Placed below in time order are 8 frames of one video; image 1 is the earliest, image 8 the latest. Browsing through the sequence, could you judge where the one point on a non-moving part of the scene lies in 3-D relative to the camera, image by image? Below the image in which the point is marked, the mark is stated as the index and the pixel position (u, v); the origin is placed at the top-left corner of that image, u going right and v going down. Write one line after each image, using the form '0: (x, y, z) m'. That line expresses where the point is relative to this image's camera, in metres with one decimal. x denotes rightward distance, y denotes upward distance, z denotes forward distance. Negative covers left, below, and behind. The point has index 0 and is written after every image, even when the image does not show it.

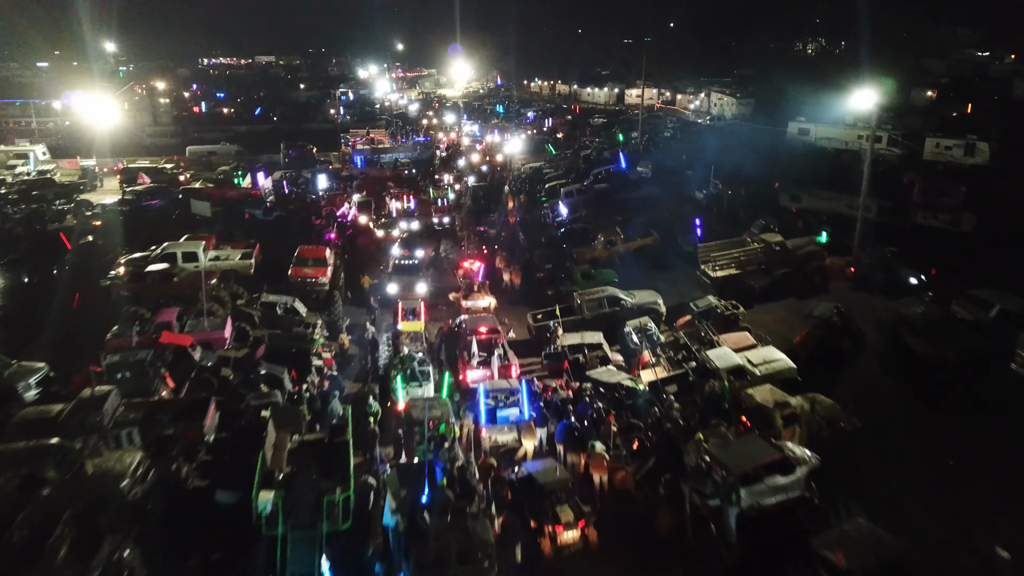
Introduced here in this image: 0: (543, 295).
0: (+0.9, -0.2, +17.0) m
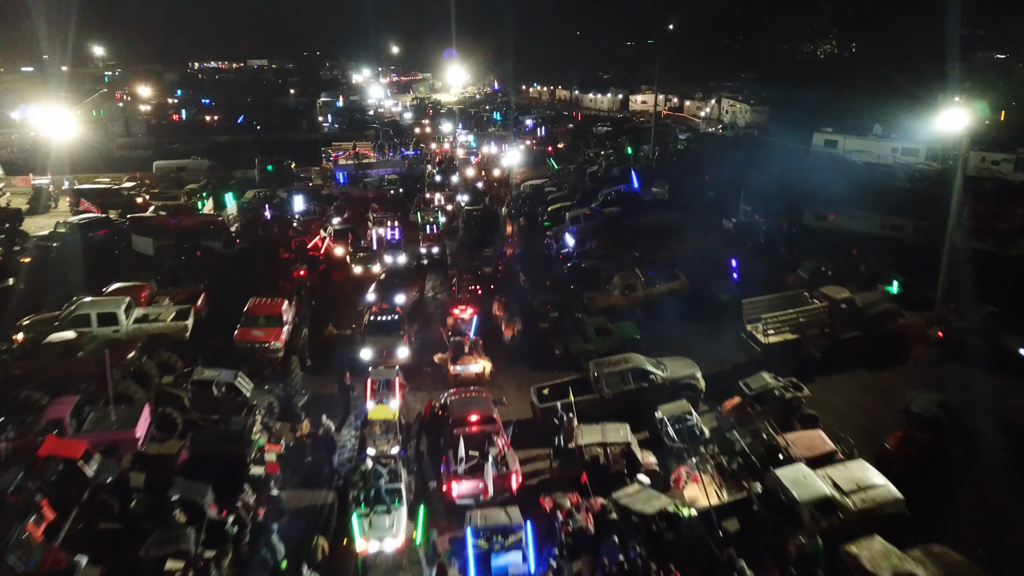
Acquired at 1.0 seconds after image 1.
0: (+0.9, -1.6, +14.0) m
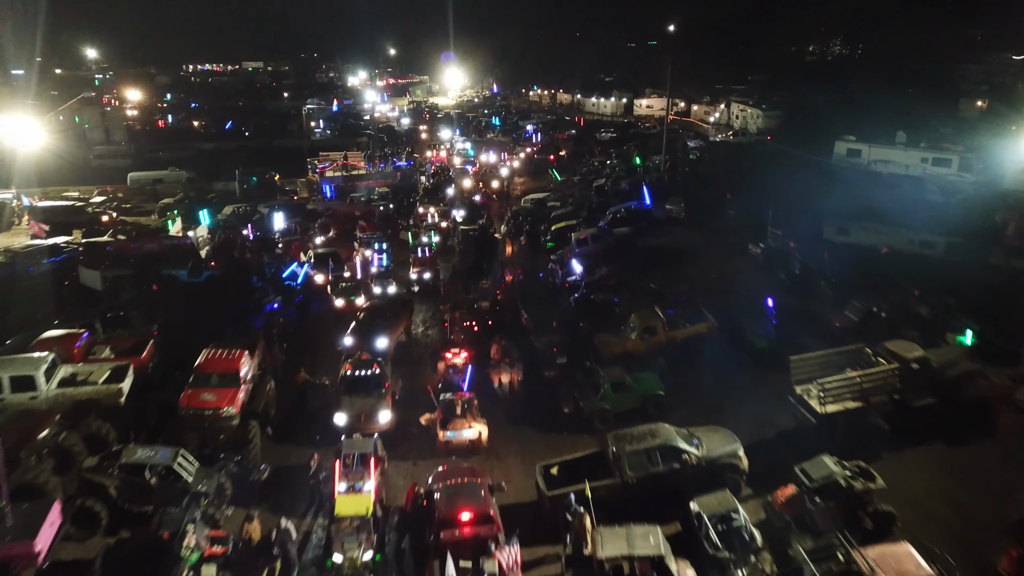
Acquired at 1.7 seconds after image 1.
0: (+0.9, -2.6, +12.0) m
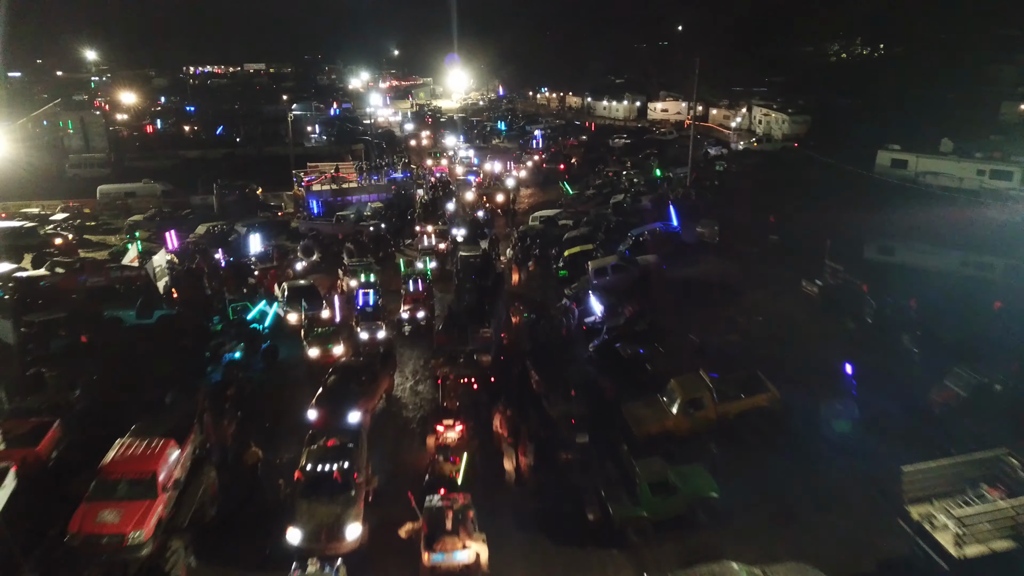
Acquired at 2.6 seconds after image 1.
0: (+1.0, -3.7, +9.2) m
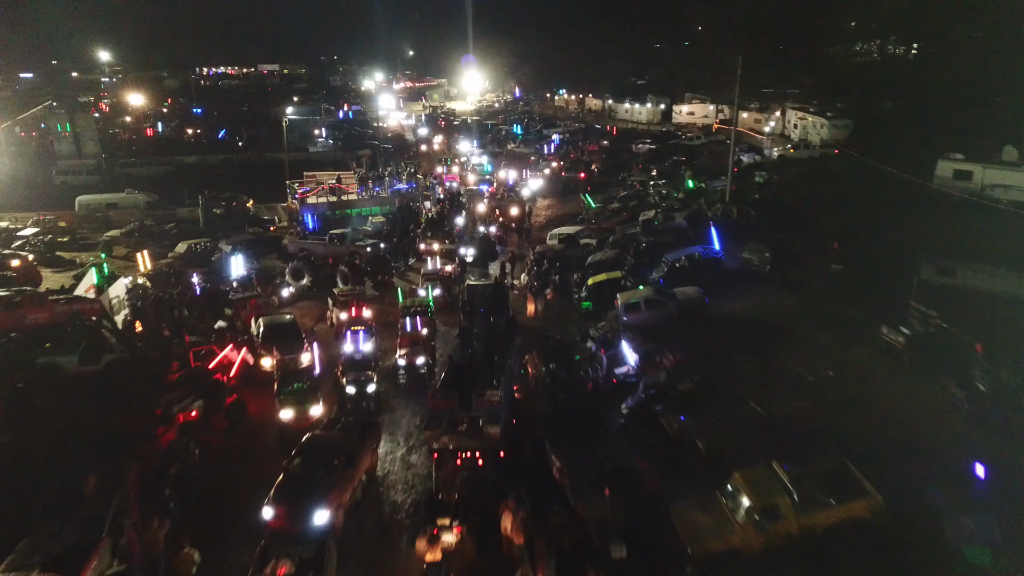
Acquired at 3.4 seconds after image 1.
0: (+1.2, -4.6, +6.7) m
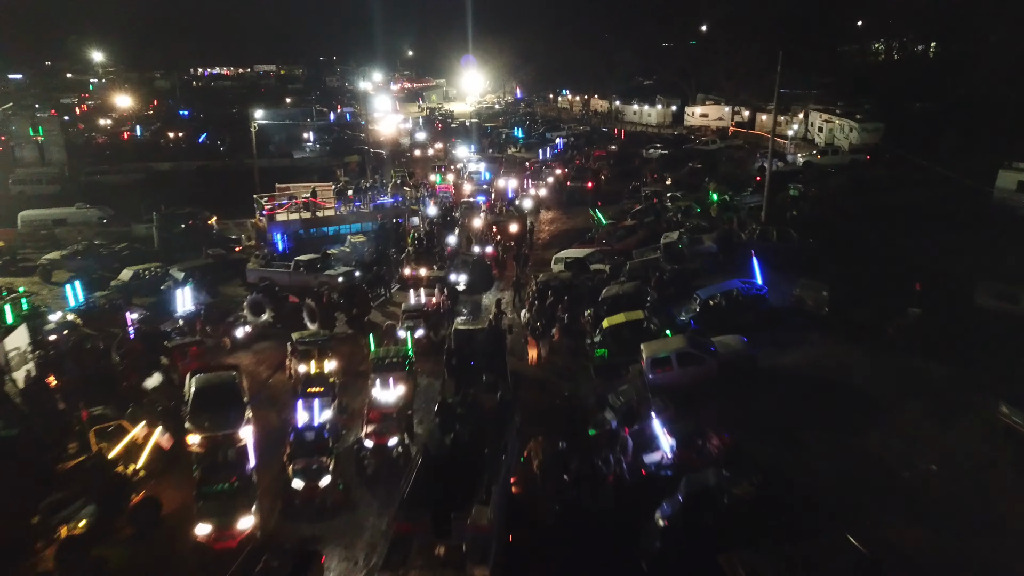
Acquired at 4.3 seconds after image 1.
0: (+1.1, -5.6, +3.8) m
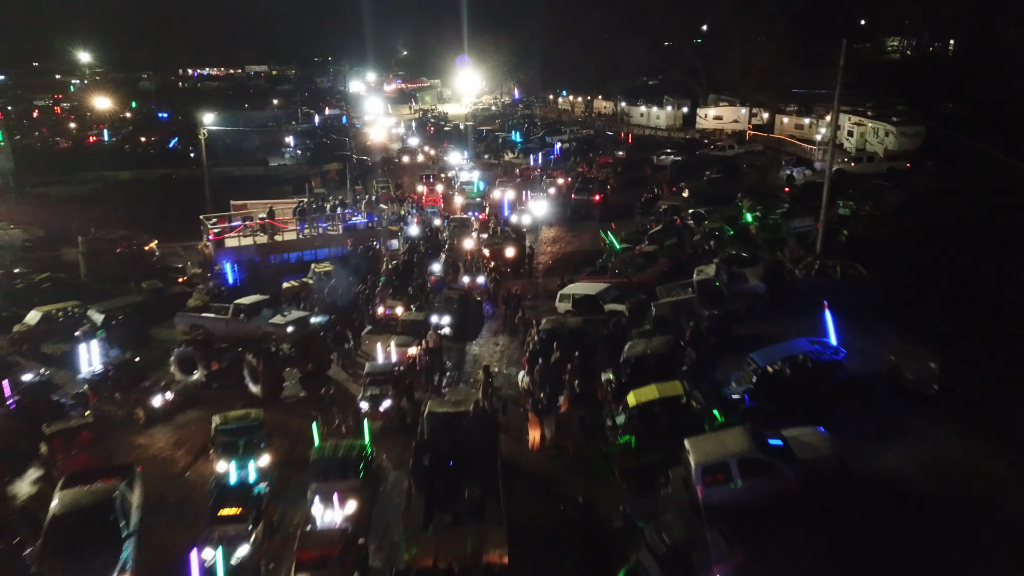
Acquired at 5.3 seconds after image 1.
0: (+1.0, -6.6, +0.6) m
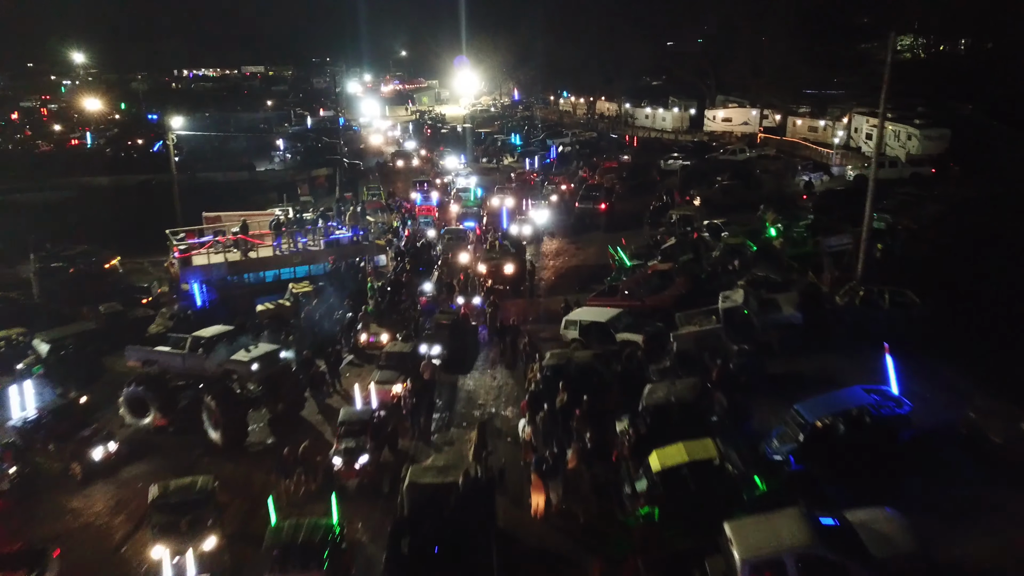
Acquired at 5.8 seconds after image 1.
0: (+1.0, -7.2, -1.0) m
